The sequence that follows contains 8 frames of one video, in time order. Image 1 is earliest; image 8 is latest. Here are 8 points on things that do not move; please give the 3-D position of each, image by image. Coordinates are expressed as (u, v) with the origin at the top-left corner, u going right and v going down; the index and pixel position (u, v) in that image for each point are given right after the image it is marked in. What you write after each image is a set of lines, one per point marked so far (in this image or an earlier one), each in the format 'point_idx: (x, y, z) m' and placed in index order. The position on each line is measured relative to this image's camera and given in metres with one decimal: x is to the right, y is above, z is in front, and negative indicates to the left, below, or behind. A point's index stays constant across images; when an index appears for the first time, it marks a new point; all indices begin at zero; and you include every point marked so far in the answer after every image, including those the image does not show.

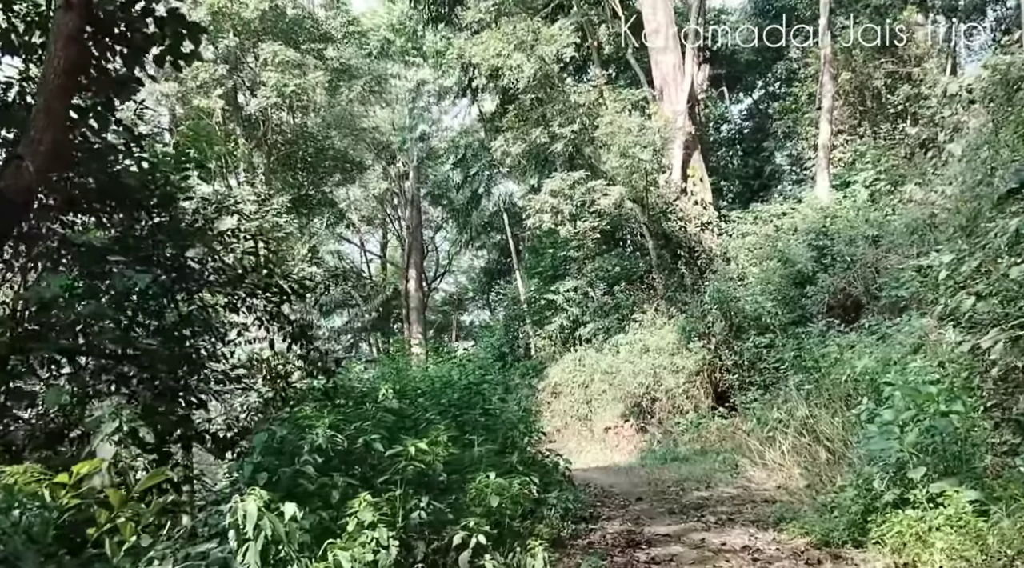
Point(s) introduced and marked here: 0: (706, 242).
0: (+3.2, +0.7, +16.7) m
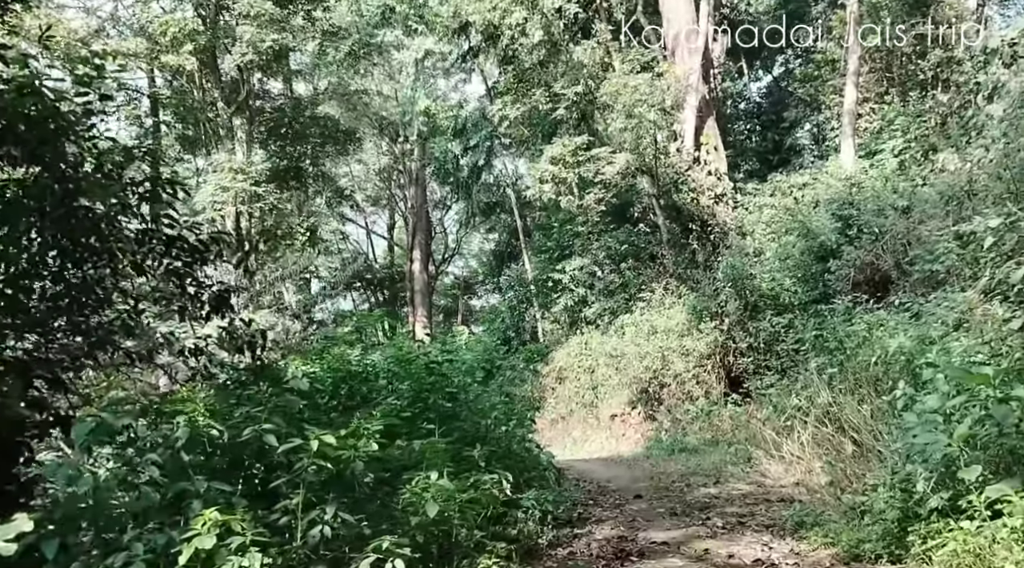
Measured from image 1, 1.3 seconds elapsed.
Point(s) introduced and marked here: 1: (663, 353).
0: (+3.1, +1.0, +15.4) m
1: (+2.1, -1.0, +14.3) m
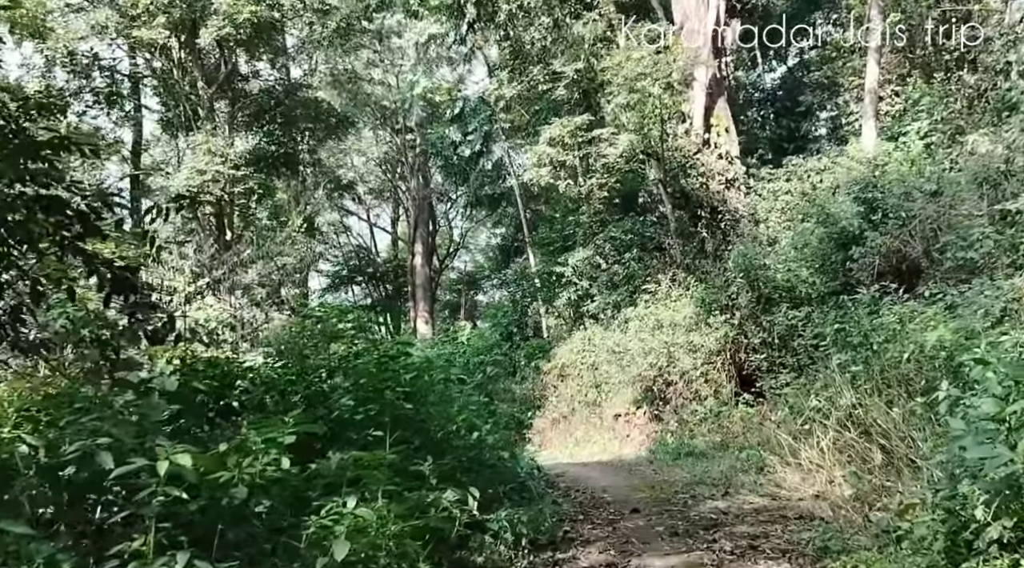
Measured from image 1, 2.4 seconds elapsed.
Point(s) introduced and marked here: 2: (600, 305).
0: (+3.1, +1.2, +14.4) m
1: (+2.0, -0.9, +13.2) m
2: (+1.4, -0.3, +17.0) m
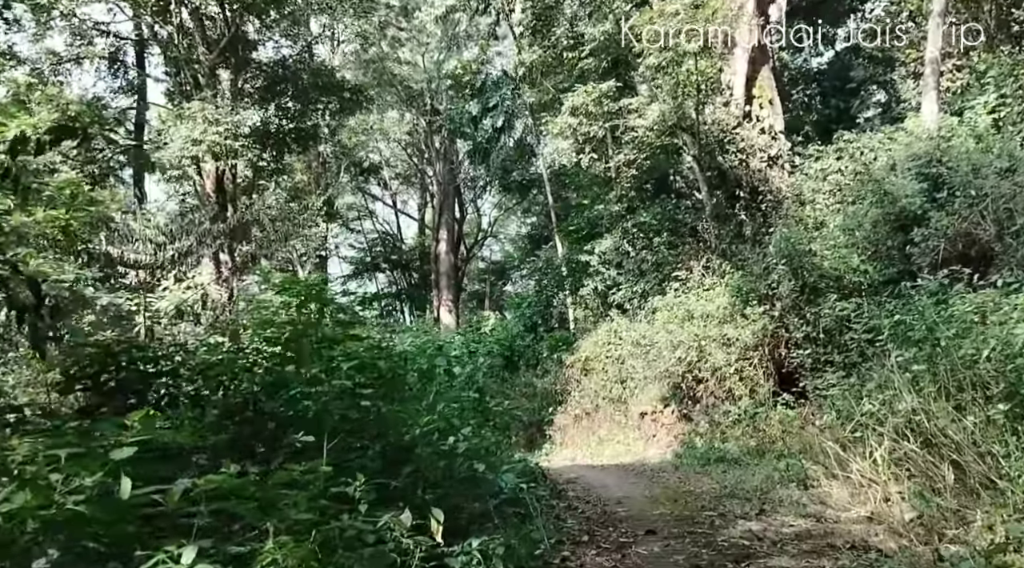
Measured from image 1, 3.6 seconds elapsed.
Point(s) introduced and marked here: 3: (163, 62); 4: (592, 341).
0: (+3.3, +1.3, +13.1) m
1: (+2.2, -0.7, +12.0) m
2: (+1.8, -0.1, +15.8) m
3: (-5.9, +3.7, +17.1) m
4: (+1.2, -0.8, +15.4) m
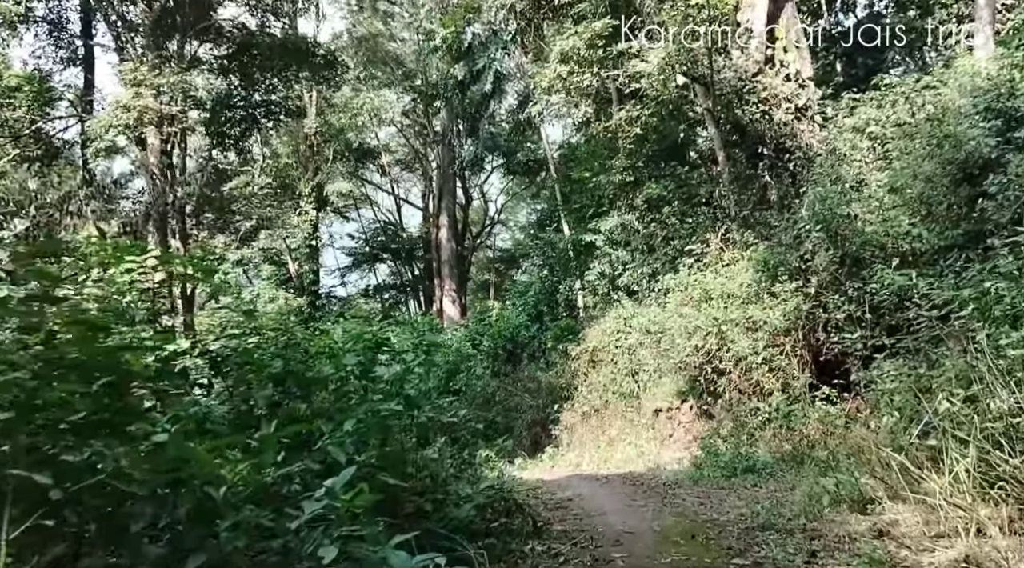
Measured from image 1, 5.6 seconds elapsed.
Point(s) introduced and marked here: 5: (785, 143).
0: (+3.2, +1.6, +11.1) m
1: (+2.0, -0.4, +10.1) m
2: (+1.7, +0.1, +13.9) m
3: (-6.0, +3.8, +15.3) m
4: (+1.1, -0.6, +13.5) m
5: (+3.0, +1.5, +11.2) m
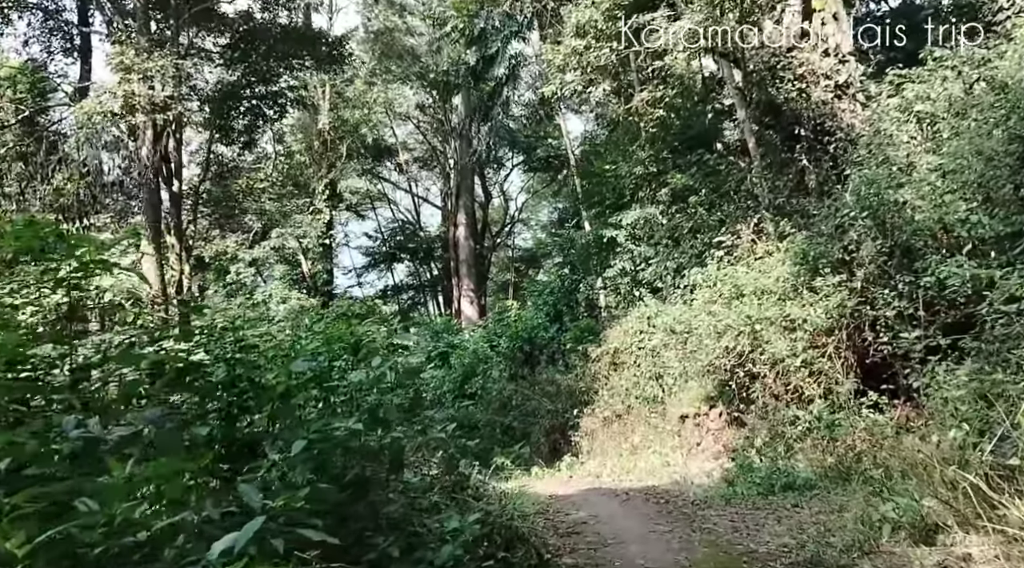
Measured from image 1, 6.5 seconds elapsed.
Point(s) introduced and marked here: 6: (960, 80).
0: (+3.3, +1.7, +10.1) m
1: (+2.1, -0.4, +9.1) m
2: (+1.8, +0.2, +12.9) m
3: (-5.8, +3.8, +14.5) m
4: (+1.3, -0.5, +12.5) m
5: (+3.1, +1.6, +10.2) m
6: (+4.1, +1.8, +9.3) m
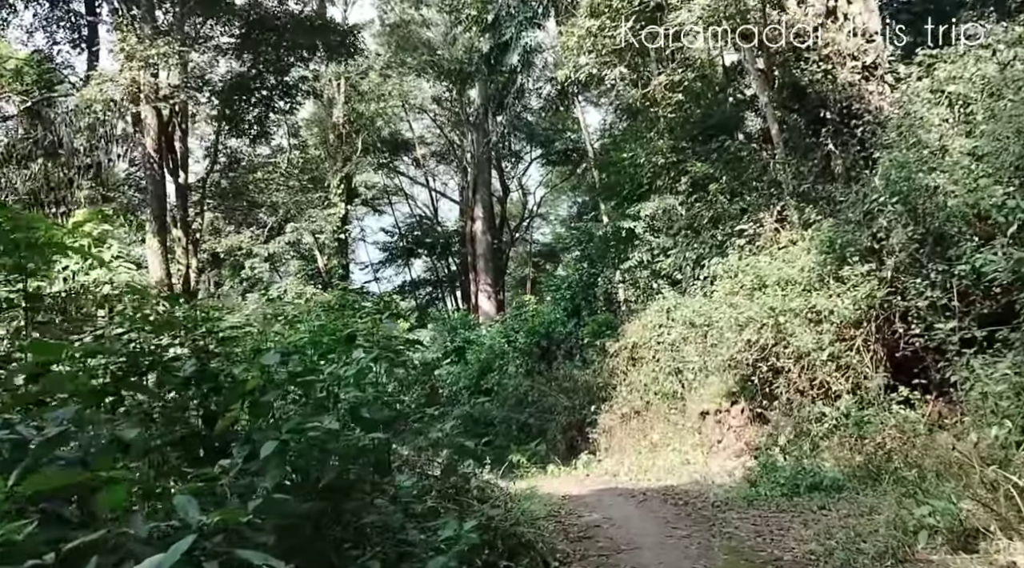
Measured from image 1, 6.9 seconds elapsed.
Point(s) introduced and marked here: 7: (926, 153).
0: (+3.4, +1.7, +9.7) m
1: (+2.2, -0.3, +8.7) m
2: (+2.0, +0.3, +12.5) m
3: (-5.6, +3.9, +14.3) m
4: (+1.5, -0.5, +12.1) m
5: (+3.2, +1.7, +9.8) m
6: (+4.2, +1.9, +8.8) m
7: (+3.3, +1.0, +8.2) m
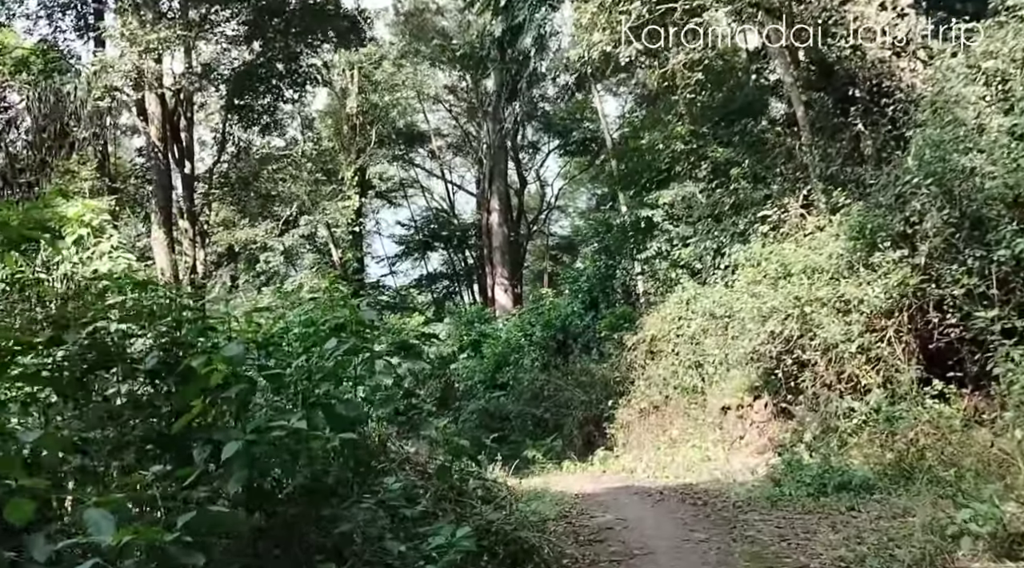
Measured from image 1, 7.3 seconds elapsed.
0: (+3.5, +1.9, +9.2) m
1: (+2.3, -0.2, +8.2) m
2: (+2.2, +0.4, +12.0) m
3: (-5.4, +4.0, +13.9) m
4: (+1.6, -0.3, +11.7) m
5: (+3.3, +1.8, +9.3) m
6: (+4.3, +2.0, +8.3) m
7: (+3.4, +1.1, +7.7) m
